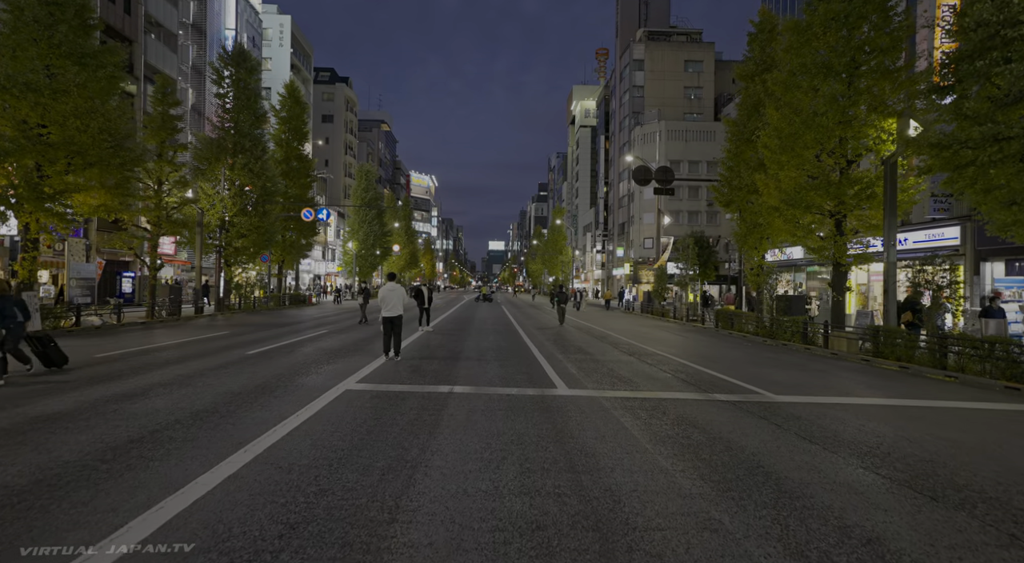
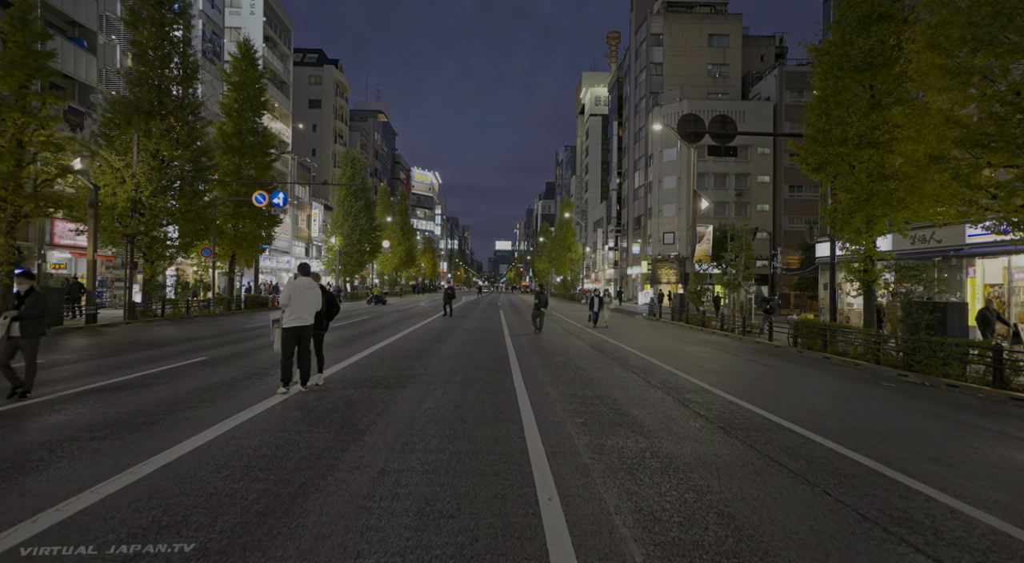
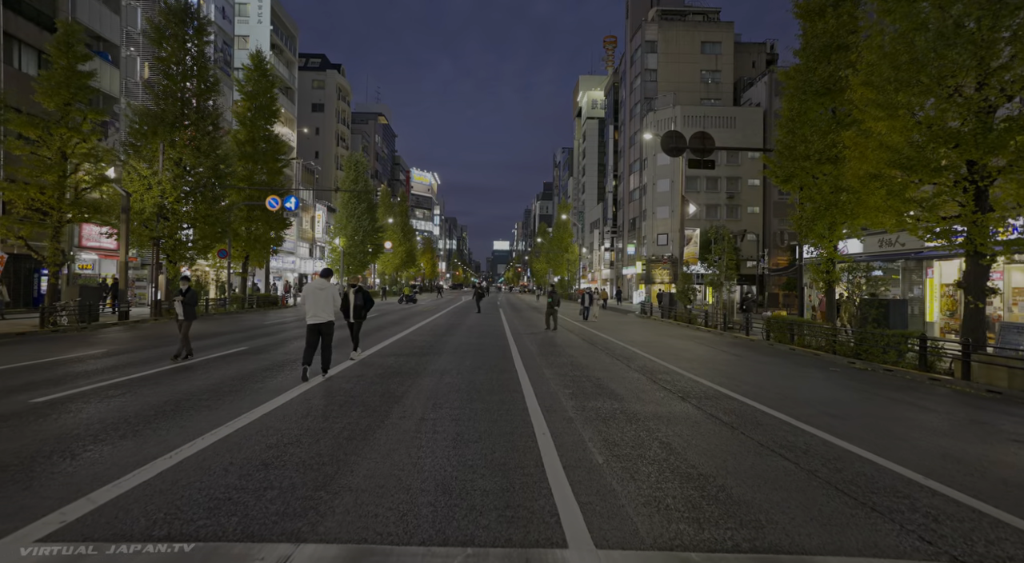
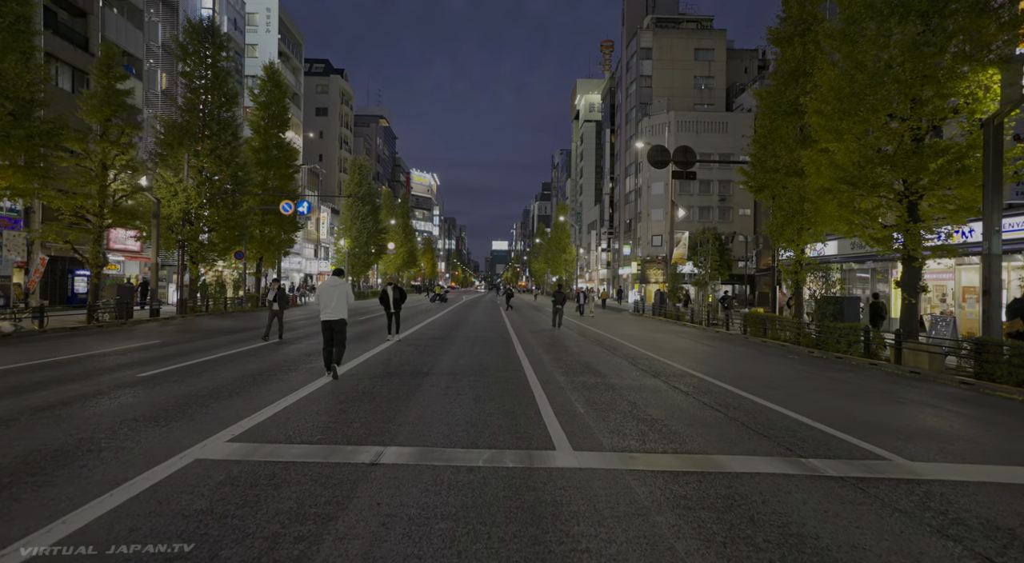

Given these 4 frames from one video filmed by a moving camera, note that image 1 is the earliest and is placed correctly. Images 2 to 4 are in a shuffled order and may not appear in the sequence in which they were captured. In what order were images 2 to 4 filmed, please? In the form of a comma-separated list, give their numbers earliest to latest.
4, 3, 2
